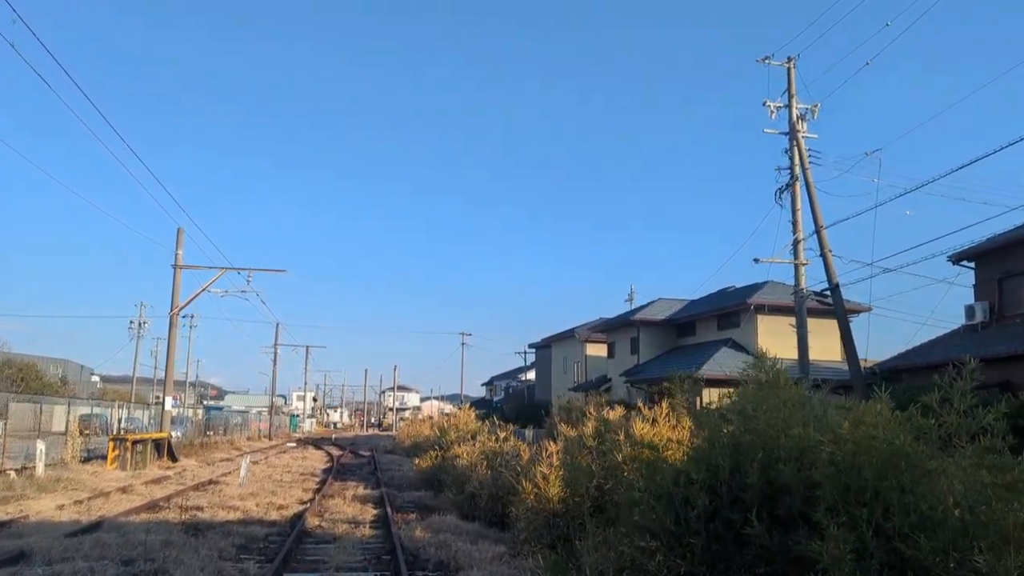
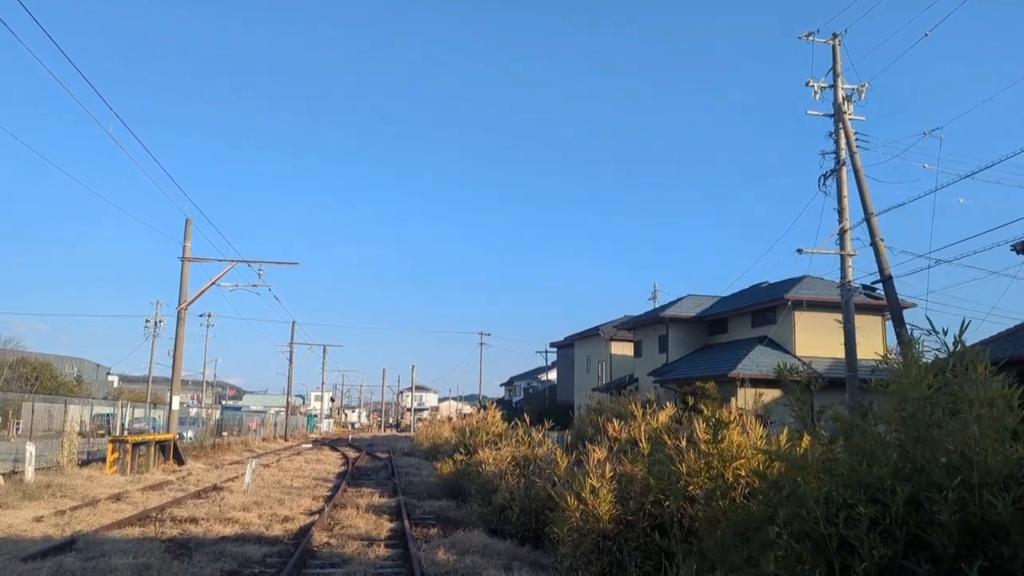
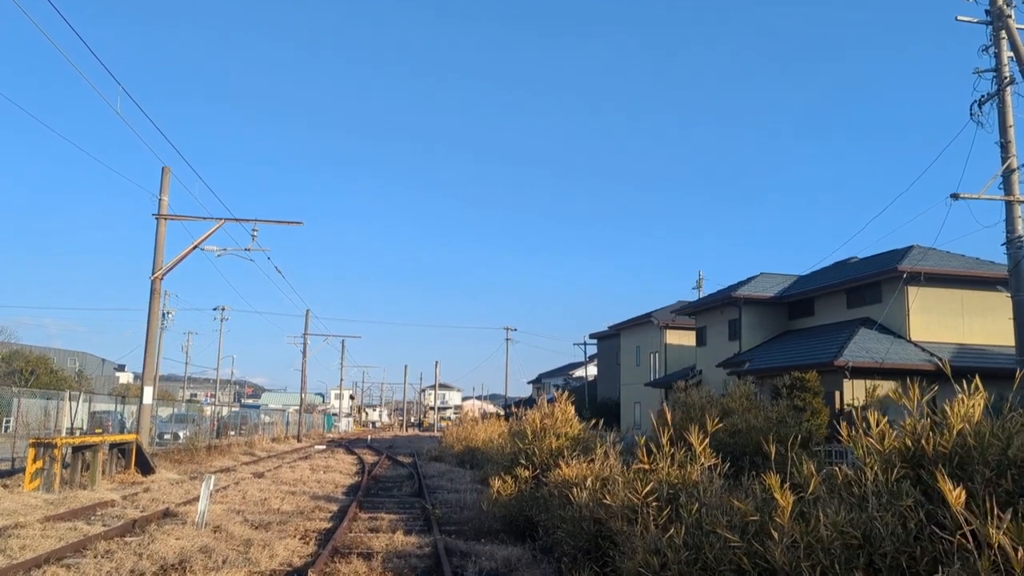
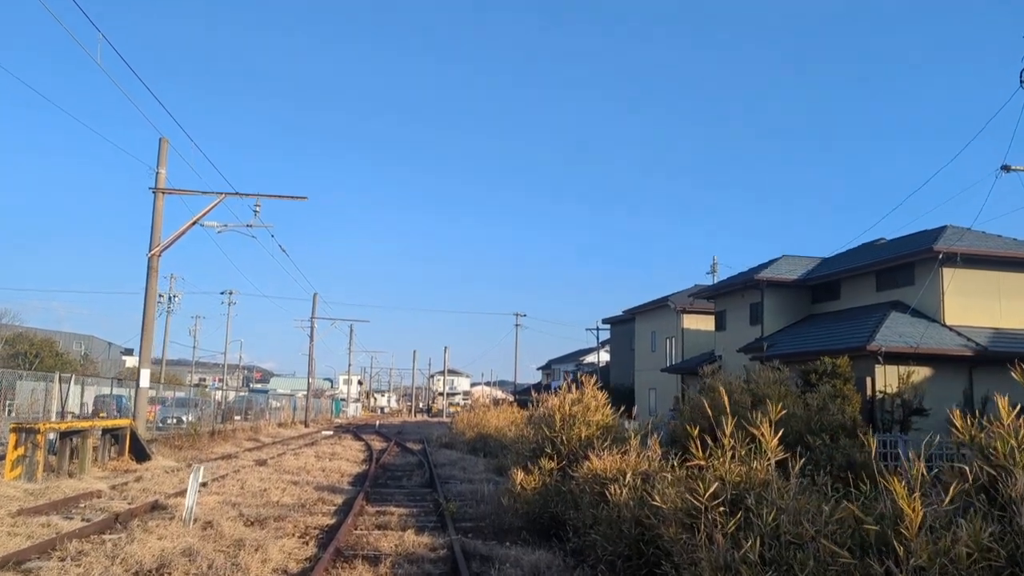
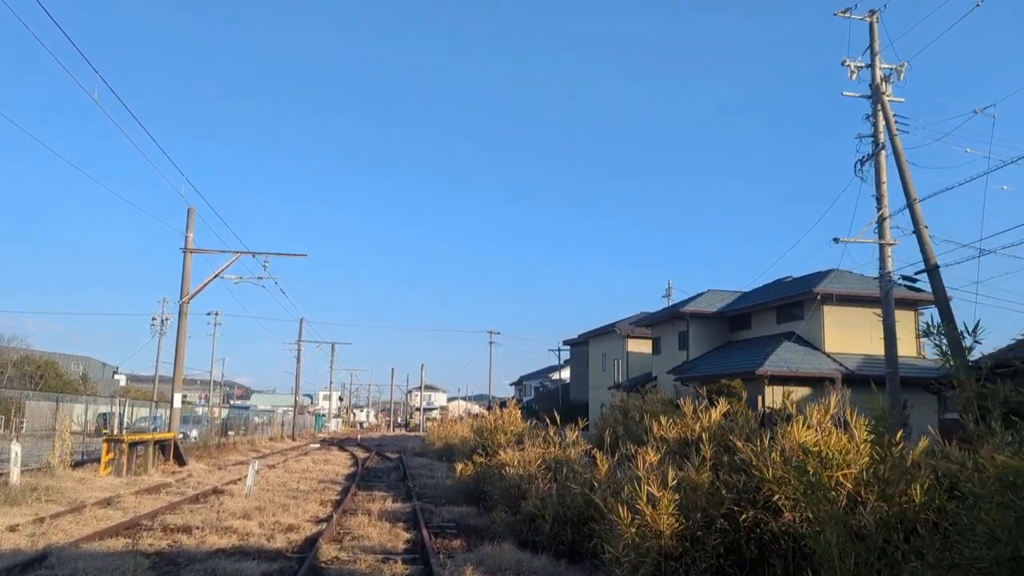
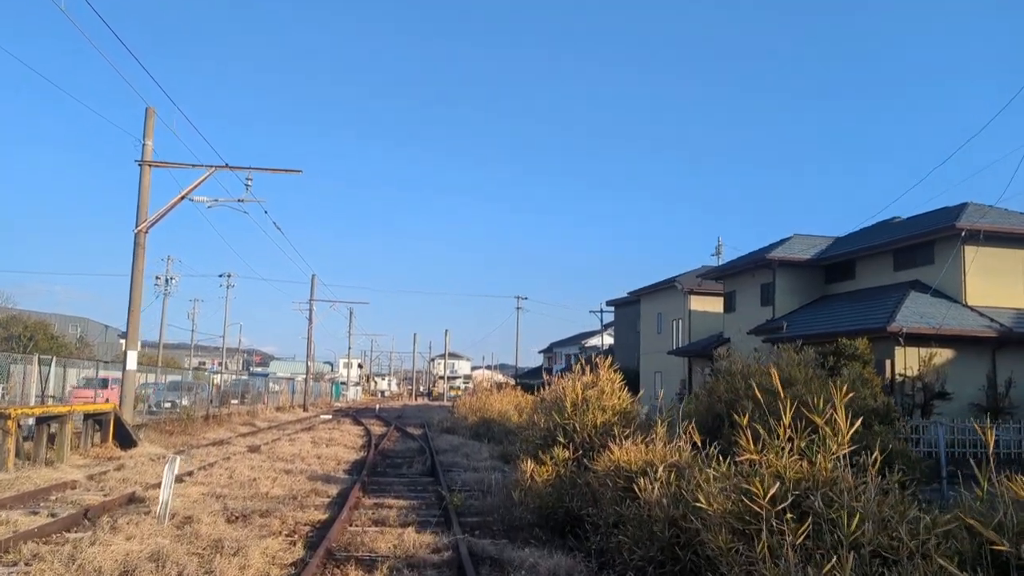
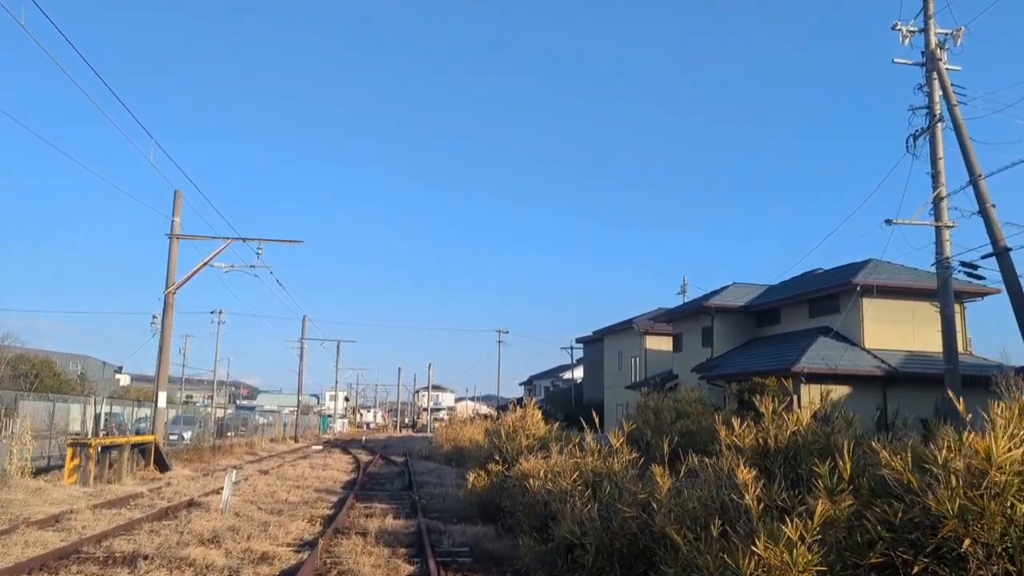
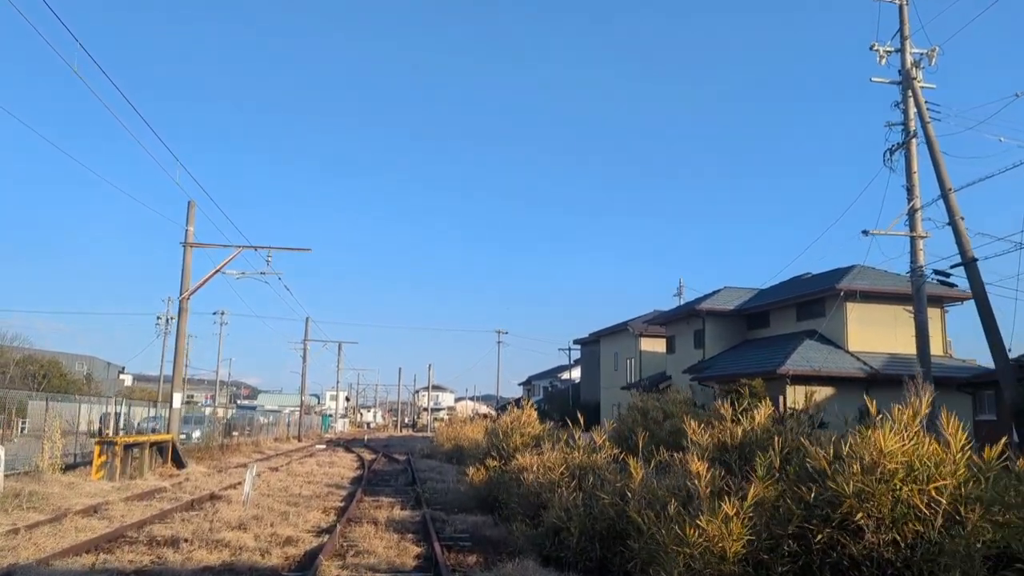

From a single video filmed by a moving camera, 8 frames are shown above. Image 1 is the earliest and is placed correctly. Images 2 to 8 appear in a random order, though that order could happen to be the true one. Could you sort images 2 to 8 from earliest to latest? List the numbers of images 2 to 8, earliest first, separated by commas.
2, 5, 8, 7, 3, 4, 6
